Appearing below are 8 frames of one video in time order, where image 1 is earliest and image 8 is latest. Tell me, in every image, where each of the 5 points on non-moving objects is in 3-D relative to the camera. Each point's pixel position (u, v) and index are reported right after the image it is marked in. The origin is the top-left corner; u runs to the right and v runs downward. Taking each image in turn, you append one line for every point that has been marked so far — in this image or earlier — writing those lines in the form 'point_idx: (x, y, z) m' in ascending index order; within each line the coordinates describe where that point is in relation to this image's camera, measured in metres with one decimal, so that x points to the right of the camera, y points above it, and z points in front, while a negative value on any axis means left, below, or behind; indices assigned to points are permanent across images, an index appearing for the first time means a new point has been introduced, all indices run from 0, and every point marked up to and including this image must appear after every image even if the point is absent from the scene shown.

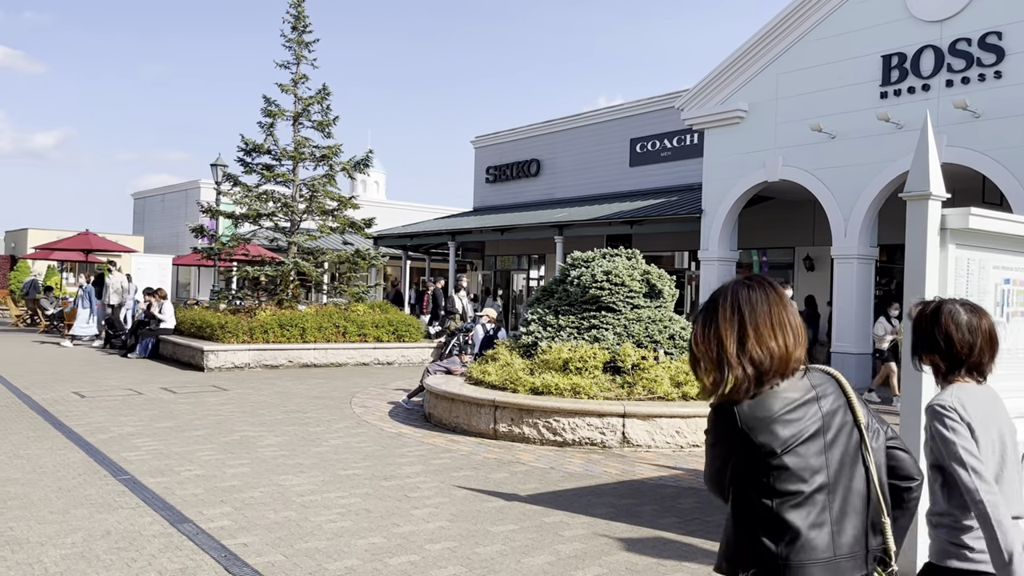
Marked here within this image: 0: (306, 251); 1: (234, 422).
0: (-4.7, +0.8, +18.3) m
1: (-3.3, -1.6, +9.6) m
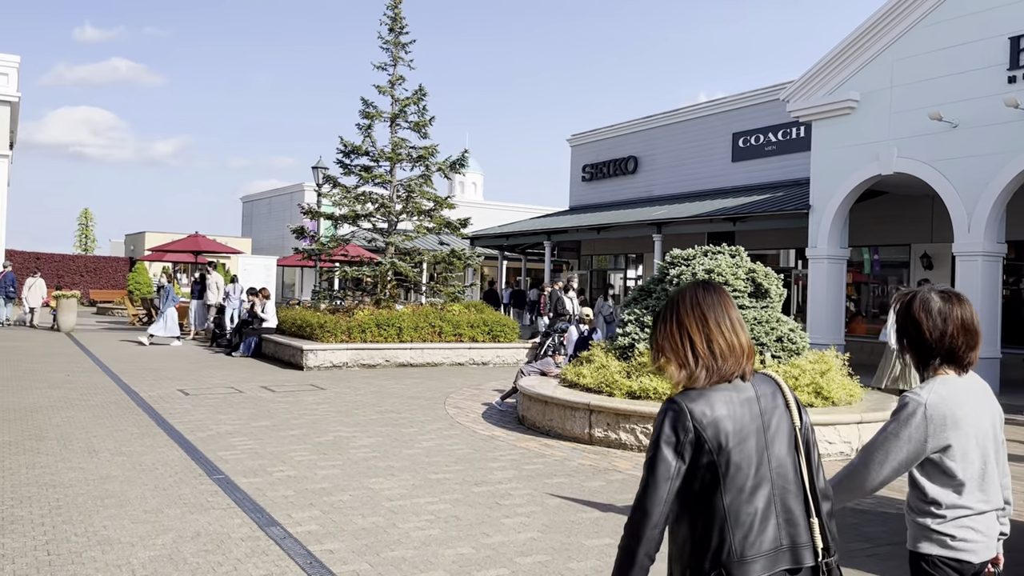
0: (-2.5, +0.8, +18.5) m
1: (-2.2, -1.6, +9.6) m
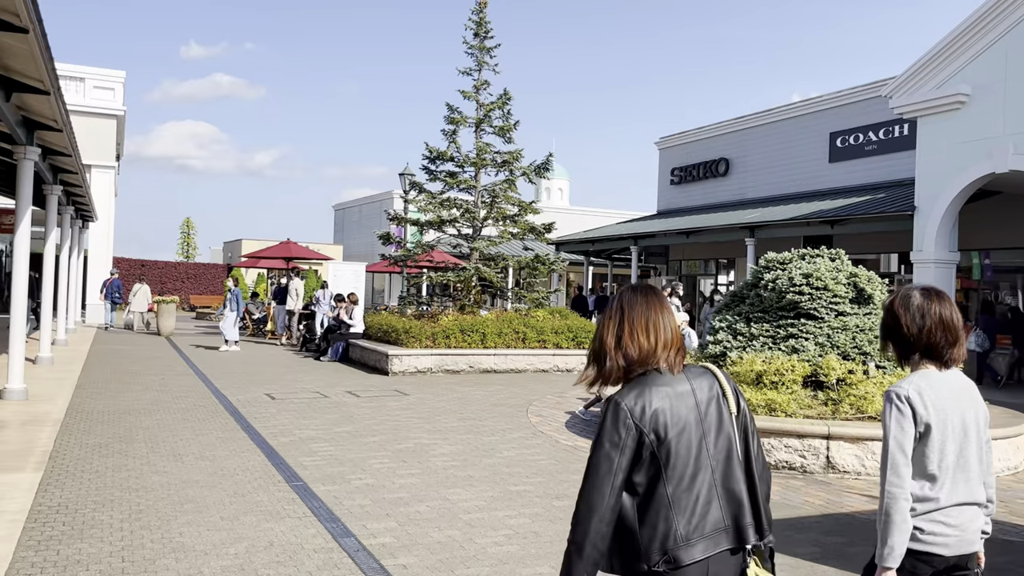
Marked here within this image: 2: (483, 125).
0: (-0.6, +0.7, +18.4) m
1: (-1.2, -1.6, +9.5) m
2: (-0.6, +3.6, +17.6) m
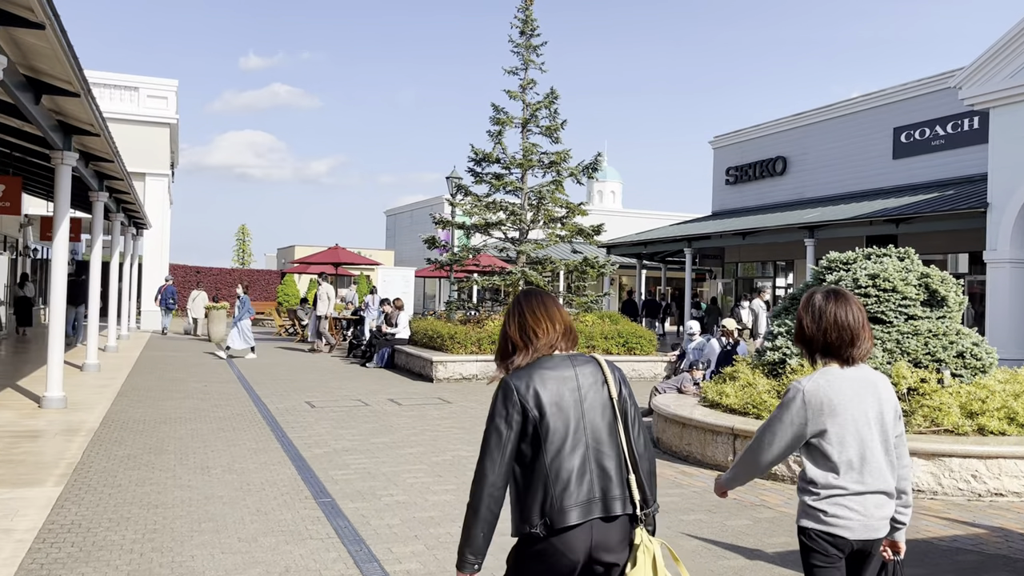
0: (+0.5, +0.6, +17.9) m
1: (-0.7, -1.7, +9.1) m
2: (+0.4, +3.5, +17.2) m
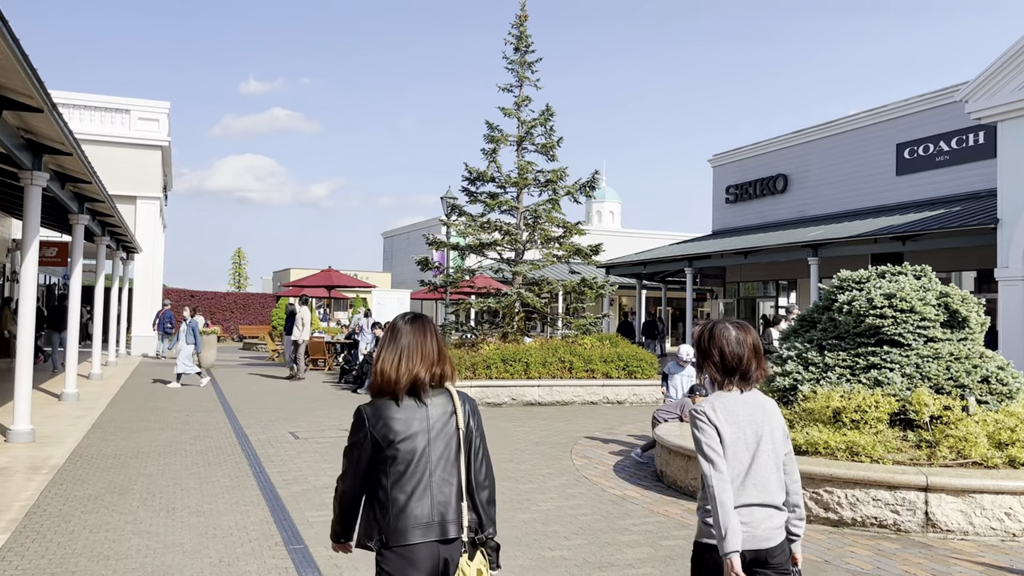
0: (+0.4, +0.1, +17.4) m
1: (-0.8, -1.9, +8.5) m
2: (+0.3, +3.0, +16.8) m
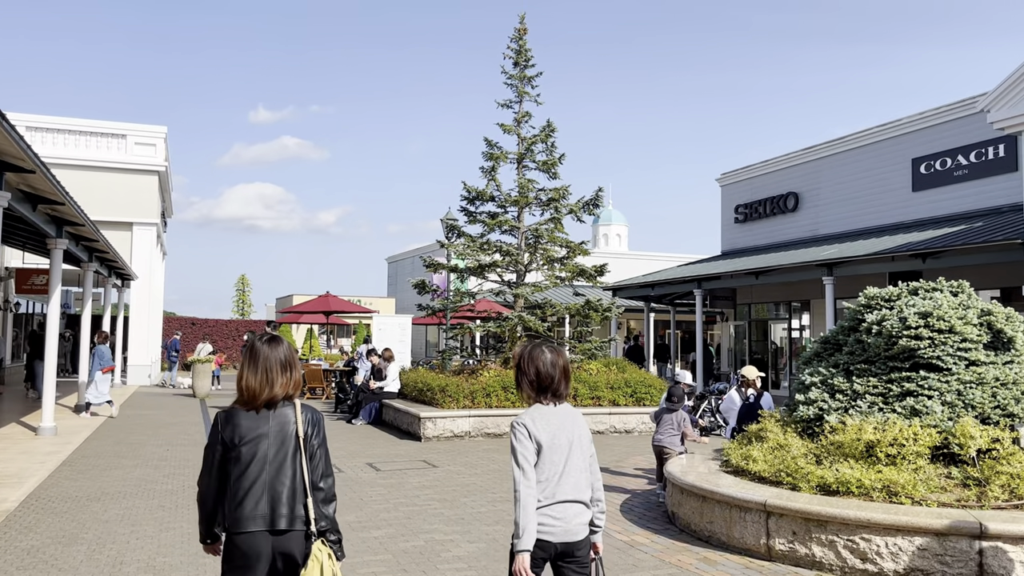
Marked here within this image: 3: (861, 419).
0: (+0.4, -0.3, +16.7) m
1: (-0.8, -2.2, +7.7) m
2: (+0.3, +2.5, +16.1) m
3: (+3.0, -1.1, +6.9) m
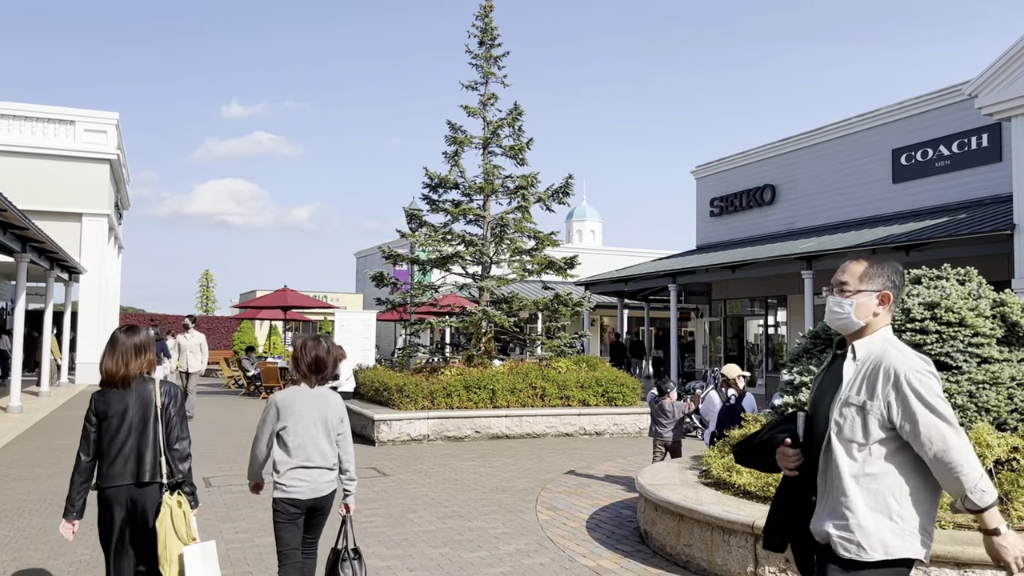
0: (-0.2, -0.2, +15.7) m
1: (-1.2, -2.1, +6.8) m
2: (-0.4, +2.7, +15.2) m
3: (+2.6, -1.0, +6.0) m
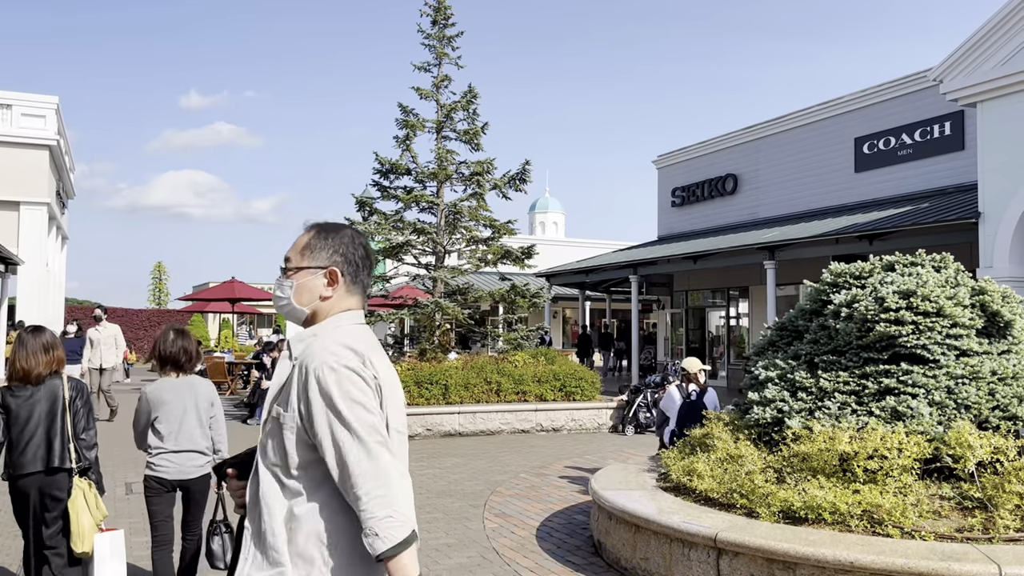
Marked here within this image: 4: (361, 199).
0: (-1.1, 0.0, +15.1) m
1: (-1.6, -2.0, +6.1) m
2: (-1.2, +2.8, +14.5) m
3: (+2.2, -0.9, +5.5) m
4: (-2.9, +1.7, +15.7) m
